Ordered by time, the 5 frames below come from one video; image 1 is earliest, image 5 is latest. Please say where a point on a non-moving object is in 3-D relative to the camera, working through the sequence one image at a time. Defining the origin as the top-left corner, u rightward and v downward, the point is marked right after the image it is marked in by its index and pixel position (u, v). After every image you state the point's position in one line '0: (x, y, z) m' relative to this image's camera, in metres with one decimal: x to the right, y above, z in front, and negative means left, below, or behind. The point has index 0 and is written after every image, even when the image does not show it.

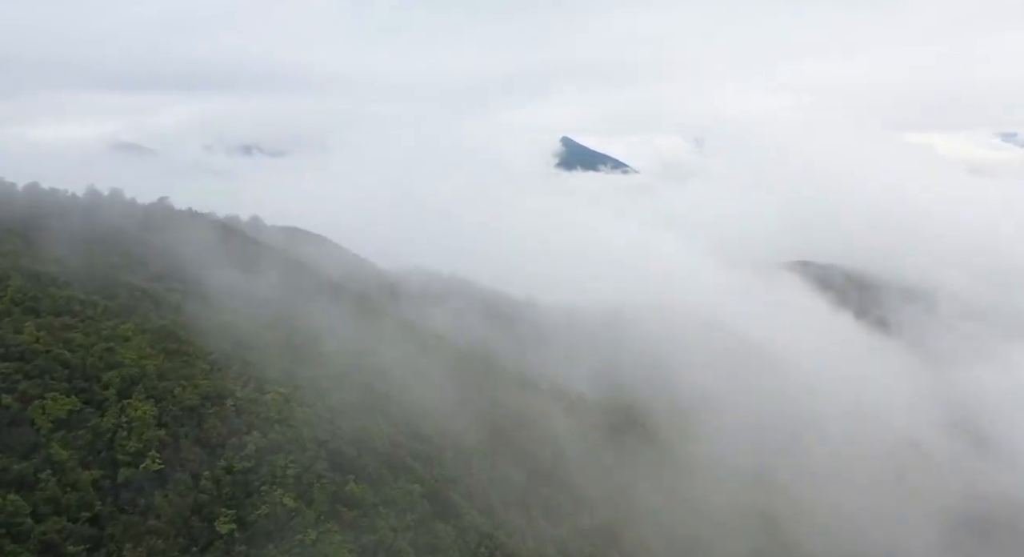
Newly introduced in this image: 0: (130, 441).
0: (-10.2, -4.3, +20.0) m
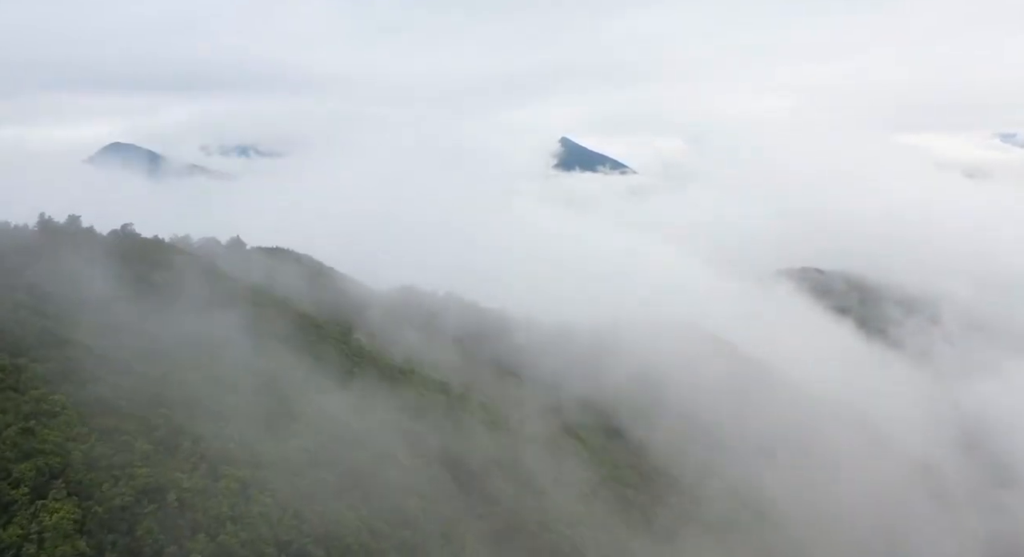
0: (-10.1, -6.0, +16.2) m
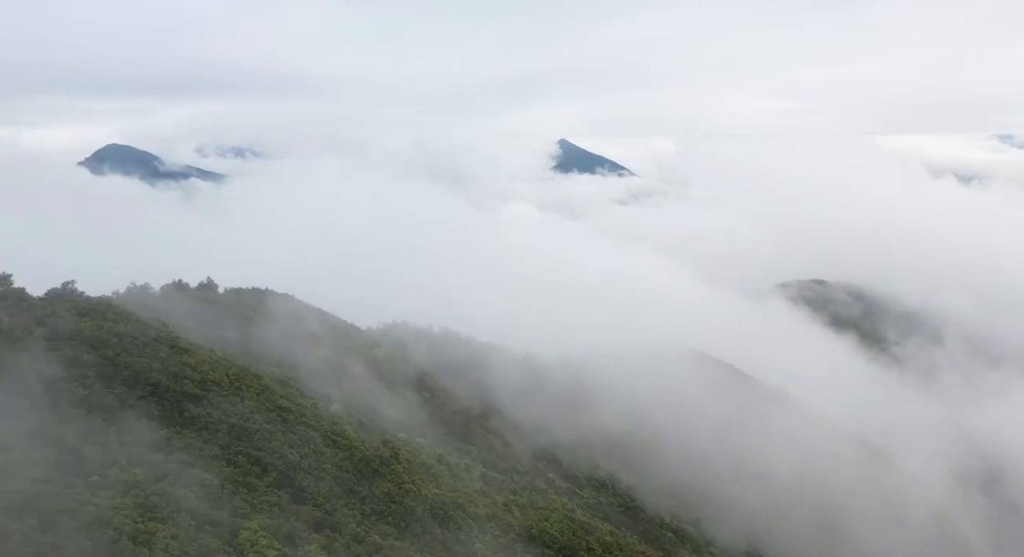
0: (-10.6, -8.5, +11.2) m
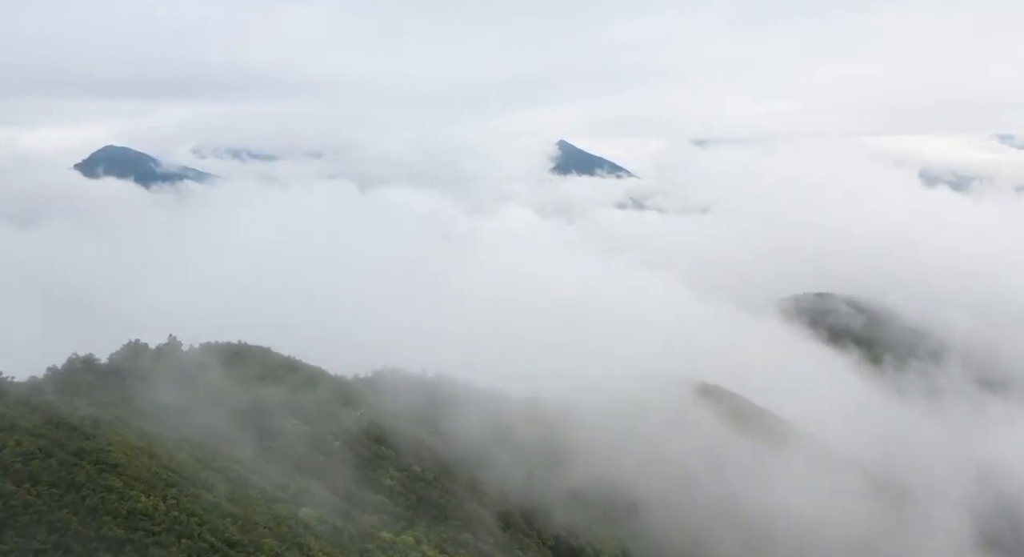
0: (-11.2, -11.6, +6.9) m
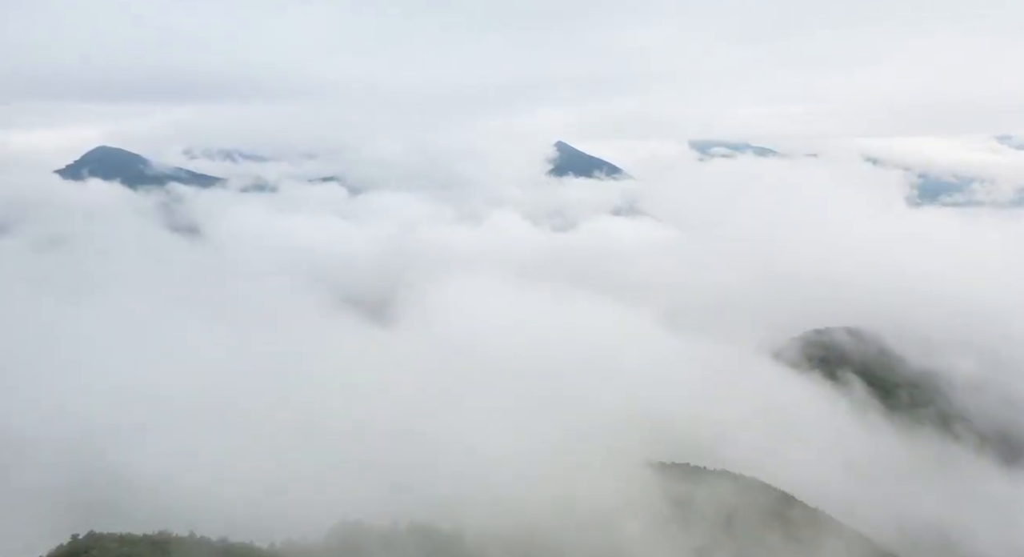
0: (-15.6, -16.5, -7.9) m
